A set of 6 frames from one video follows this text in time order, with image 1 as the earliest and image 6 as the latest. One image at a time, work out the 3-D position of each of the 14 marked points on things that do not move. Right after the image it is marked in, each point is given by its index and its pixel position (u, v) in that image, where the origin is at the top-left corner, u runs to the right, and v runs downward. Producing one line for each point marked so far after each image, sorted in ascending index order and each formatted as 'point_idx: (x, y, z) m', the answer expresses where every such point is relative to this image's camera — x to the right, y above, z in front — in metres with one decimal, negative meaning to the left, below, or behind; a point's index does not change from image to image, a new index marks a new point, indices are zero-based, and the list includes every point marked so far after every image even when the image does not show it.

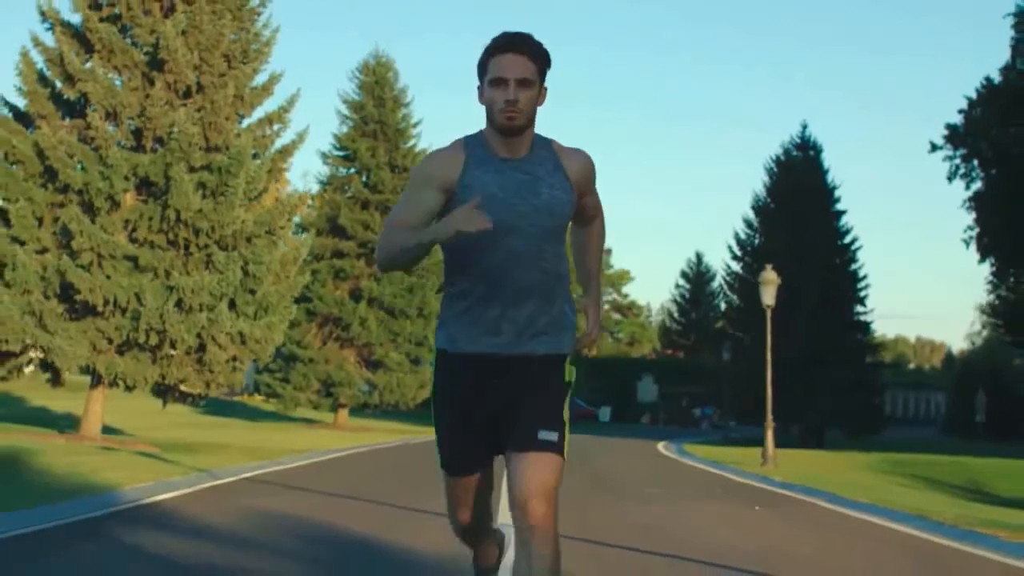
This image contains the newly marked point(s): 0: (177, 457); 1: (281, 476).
0: (-4.1, -2.1, +17.5) m
1: (-2.4, -2.0, +15.2) m
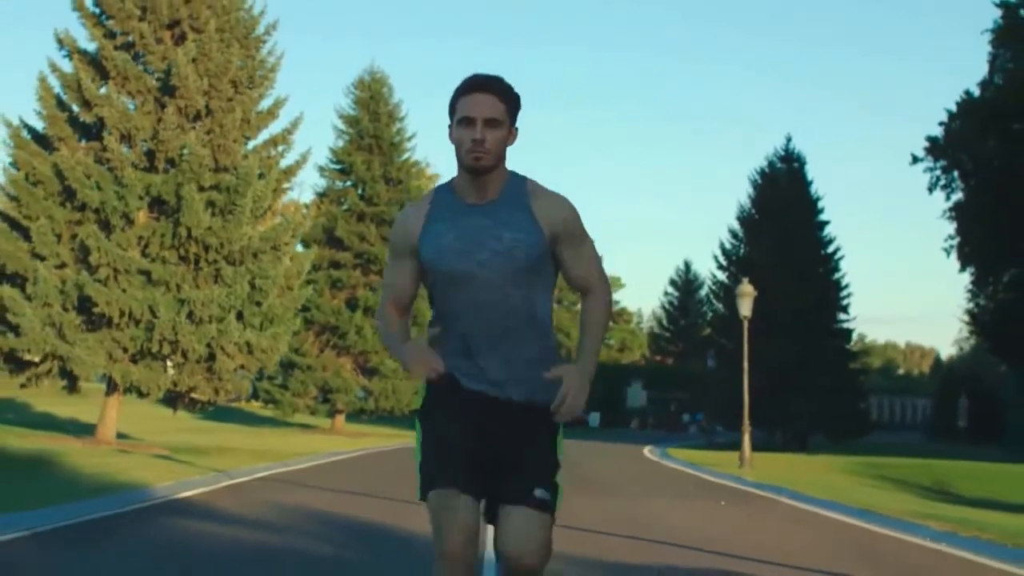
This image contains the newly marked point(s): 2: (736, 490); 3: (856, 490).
0: (-4.2, -2.3, +18.7) m
1: (-2.6, -2.2, +16.4) m
2: (+3.0, -2.7, +18.6) m
3: (+4.8, -2.8, +19.3) m
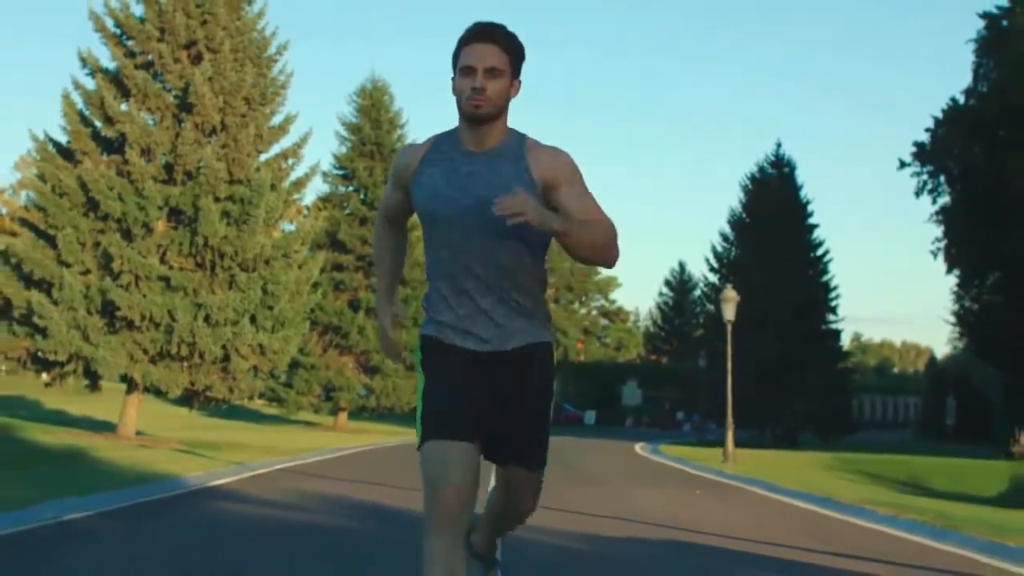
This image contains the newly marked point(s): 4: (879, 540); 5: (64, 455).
0: (-4.3, -2.4, +20.1) m
1: (-2.6, -2.3, +17.8) m
2: (+3.0, -2.8, +20.0) m
3: (+4.7, -2.9, +20.7) m
4: (+3.2, -2.2, +12.0) m
5: (-5.6, -2.1, +17.4) m
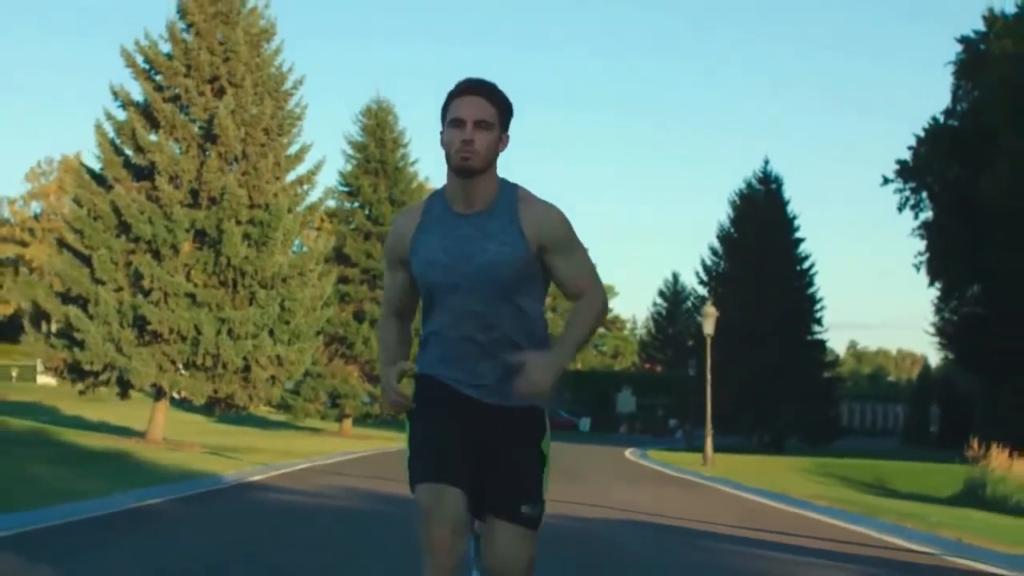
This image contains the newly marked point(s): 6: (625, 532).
0: (-4.3, -2.7, +22.1) m
1: (-2.7, -2.6, +19.8) m
2: (+2.9, -3.1, +22.0) m
3: (+4.6, -3.2, +22.7) m
4: (+3.2, -2.5, +14.0) m
5: (-5.7, -2.3, +19.4) m
6: (+1.1, -2.3, +13.1) m
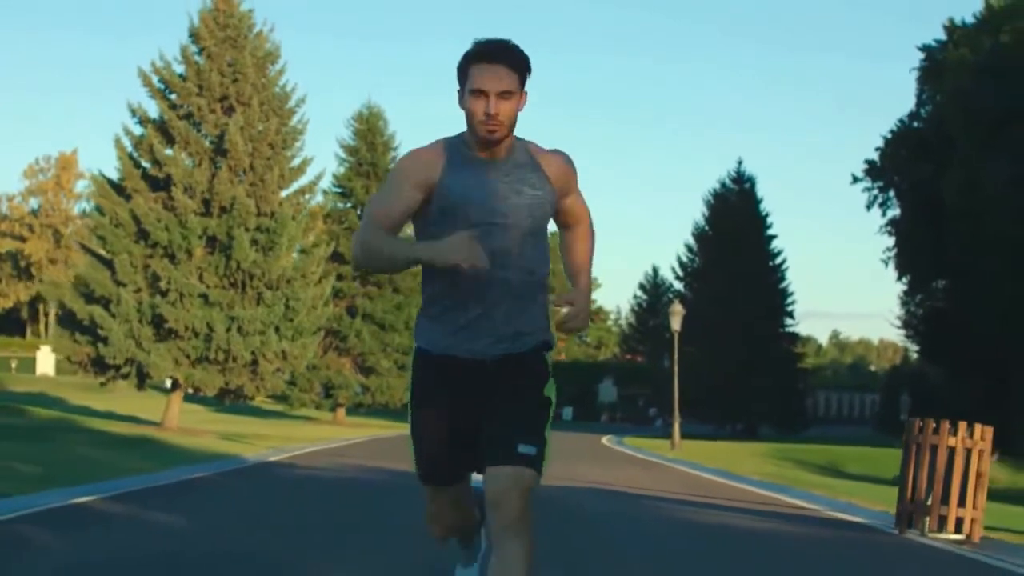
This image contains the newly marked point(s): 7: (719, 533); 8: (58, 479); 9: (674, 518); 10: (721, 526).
0: (-4.6, -2.7, +24.5) m
1: (-2.9, -2.6, +22.2) m
2: (+2.6, -3.1, +24.4) m
3: (+4.4, -3.2, +25.1) m
4: (+3.0, -2.5, +16.5) m
5: (-5.9, -2.4, +21.7) m
6: (+0.9, -2.4, +15.6) m
7: (+2.0, -2.3, +13.2) m
8: (-5.0, -2.1, +15.4) m
9: (+1.7, -2.4, +14.3) m
10: (+2.1, -2.4, +13.8) m
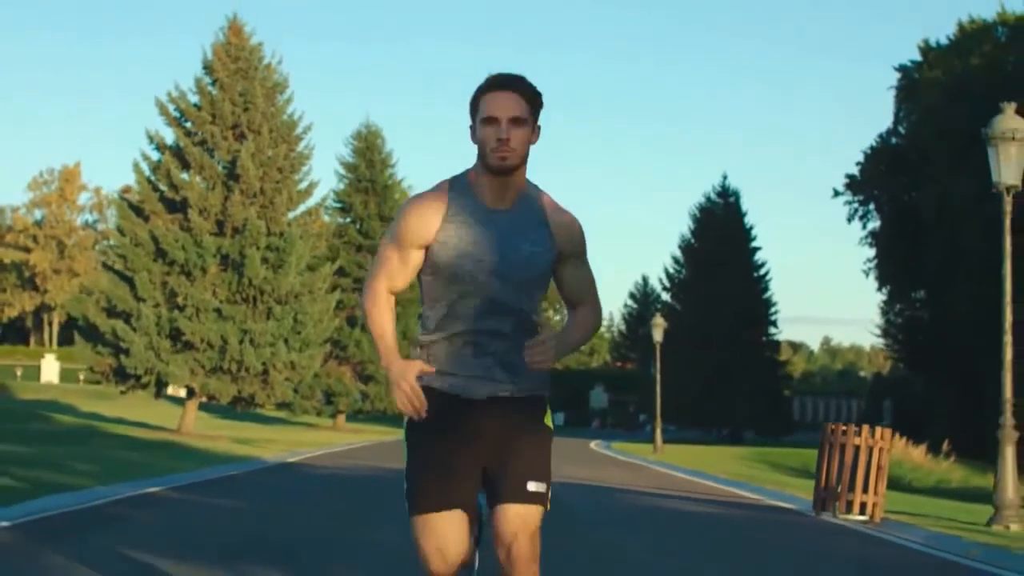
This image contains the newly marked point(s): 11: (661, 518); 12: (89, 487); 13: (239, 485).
0: (-4.8, -3.0, +26.4) m
1: (-3.0, -2.9, +24.1) m
2: (+2.5, -3.4, +26.4) m
3: (+4.2, -3.5, +27.1) m
4: (+2.9, -2.8, +18.5) m
5: (-6.1, -2.7, +23.7) m
6: (+0.8, -2.7, +17.5) m
7: (+1.9, -2.6, +15.2) m
8: (-5.1, -2.4, +17.3) m
9: (+1.6, -2.6, +16.3) m
10: (+2.0, -2.6, +15.8) m
11: (+1.7, -2.6, +16.0) m
12: (-5.0, -2.3, +16.2) m
13: (-3.5, -2.5, +17.1) m
